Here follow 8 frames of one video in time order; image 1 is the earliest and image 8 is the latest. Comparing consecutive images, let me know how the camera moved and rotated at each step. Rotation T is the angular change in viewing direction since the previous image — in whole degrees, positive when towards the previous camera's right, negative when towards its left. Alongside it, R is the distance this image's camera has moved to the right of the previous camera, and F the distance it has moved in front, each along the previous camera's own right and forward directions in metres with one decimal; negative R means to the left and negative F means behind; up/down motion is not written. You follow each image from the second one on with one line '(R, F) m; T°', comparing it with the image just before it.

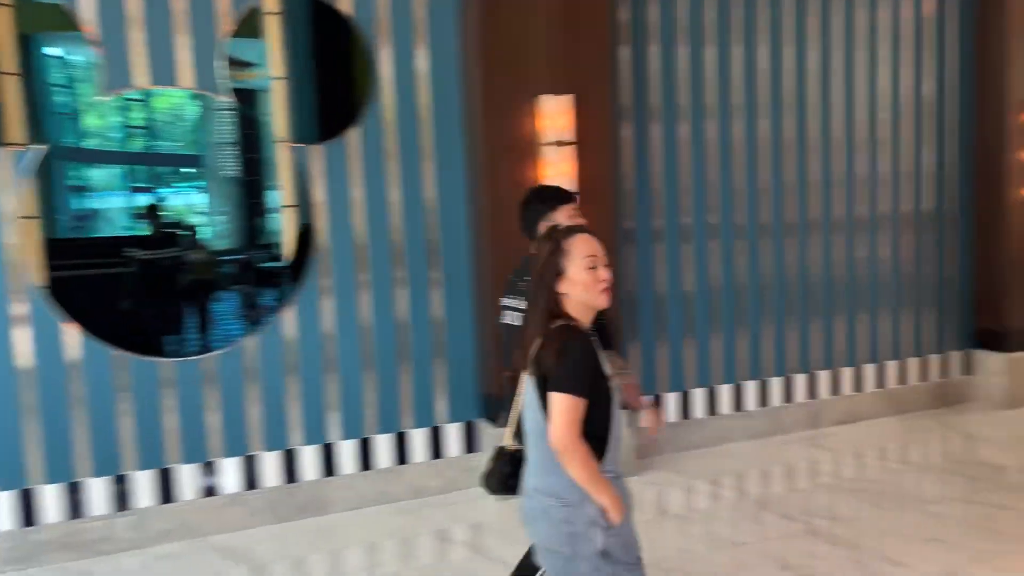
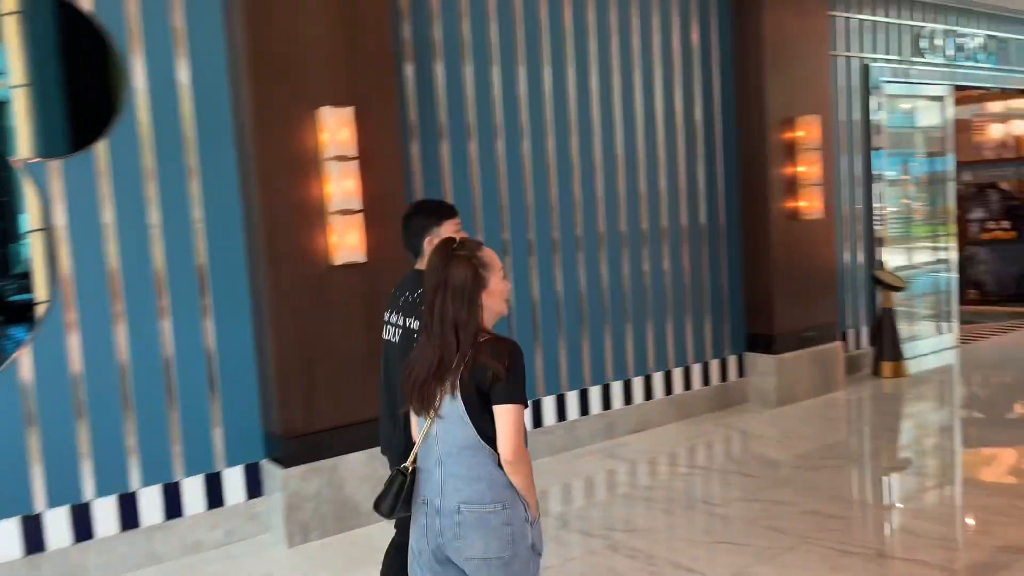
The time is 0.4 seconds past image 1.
(+0.1, +0.2) m; +14°
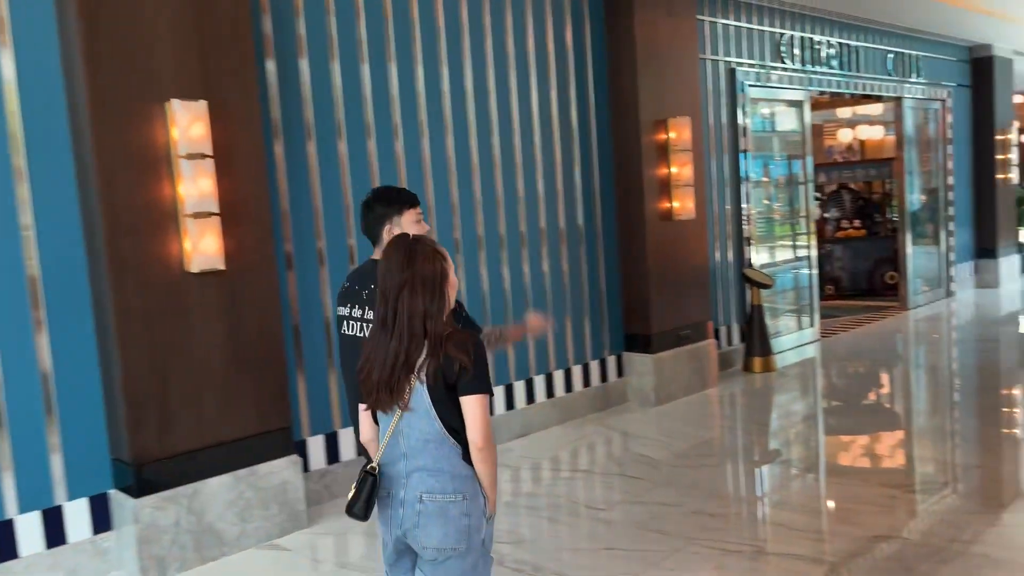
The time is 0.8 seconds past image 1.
(0.0, +0.2) m; +8°
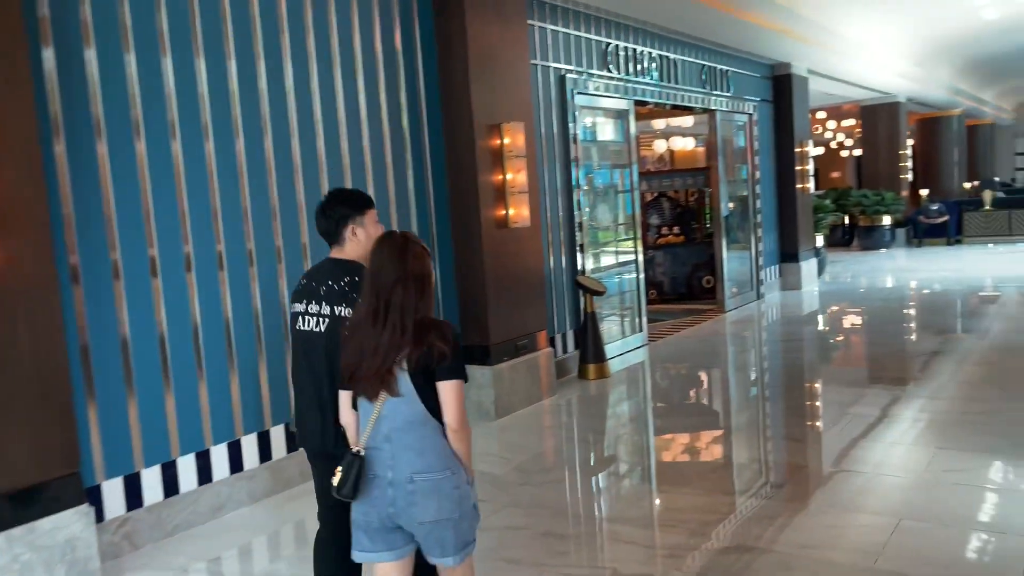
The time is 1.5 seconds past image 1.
(0.0, +0.3) m; +12°
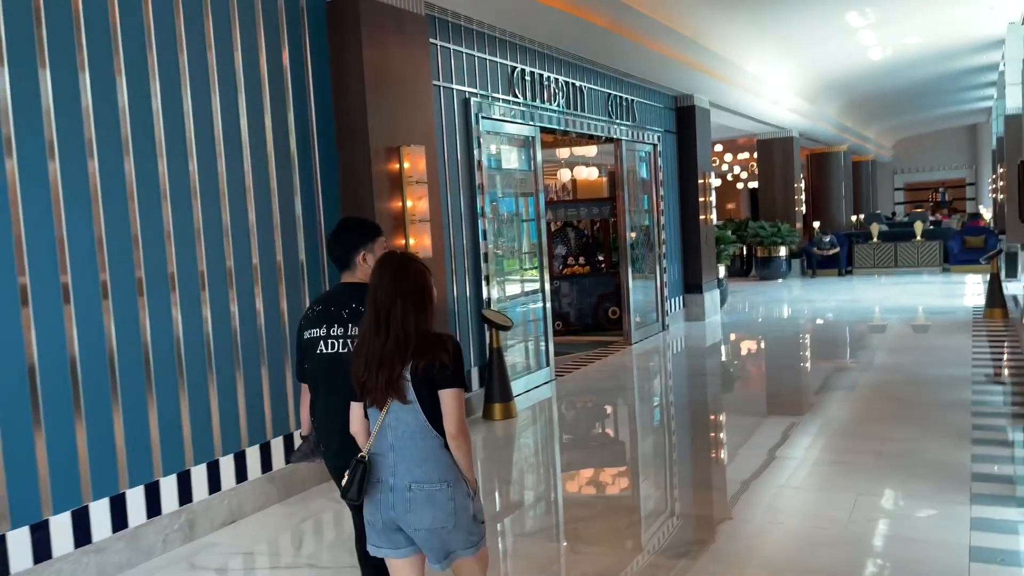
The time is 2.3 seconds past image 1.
(0.0, +0.4) m; +7°
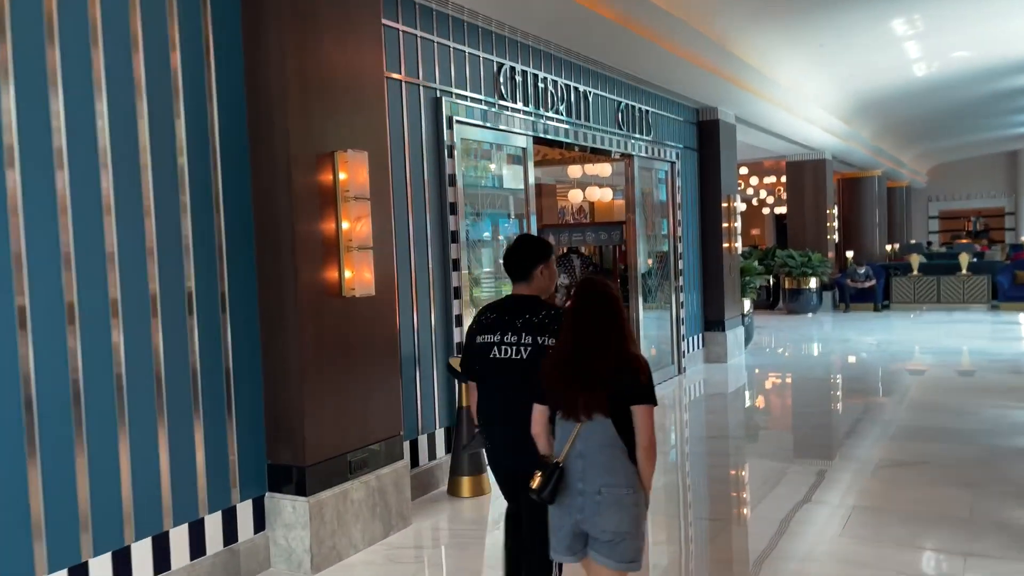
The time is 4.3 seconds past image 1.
(+0.3, +1.2) m; -1°
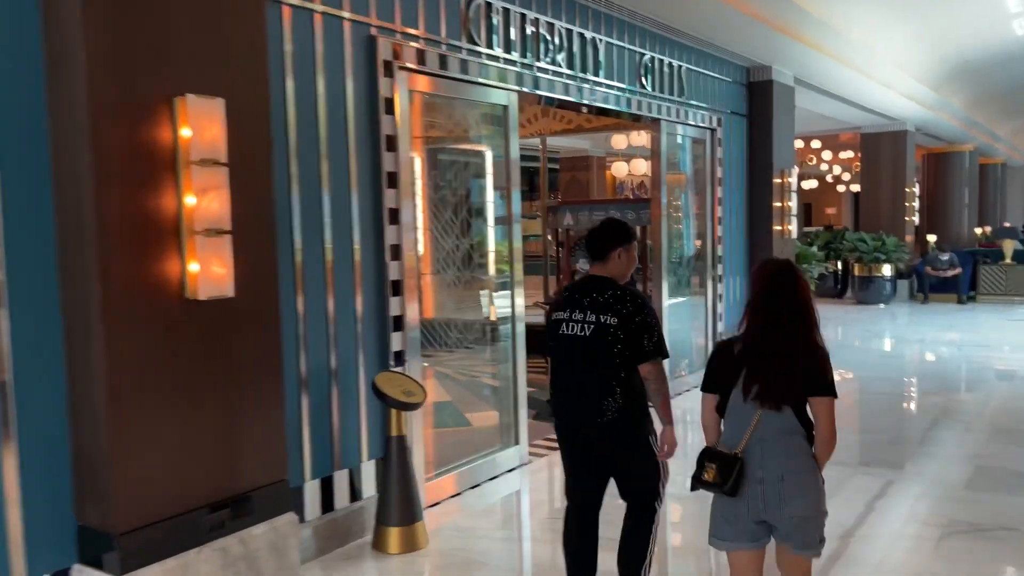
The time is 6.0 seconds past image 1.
(+0.6, +1.2) m; -5°
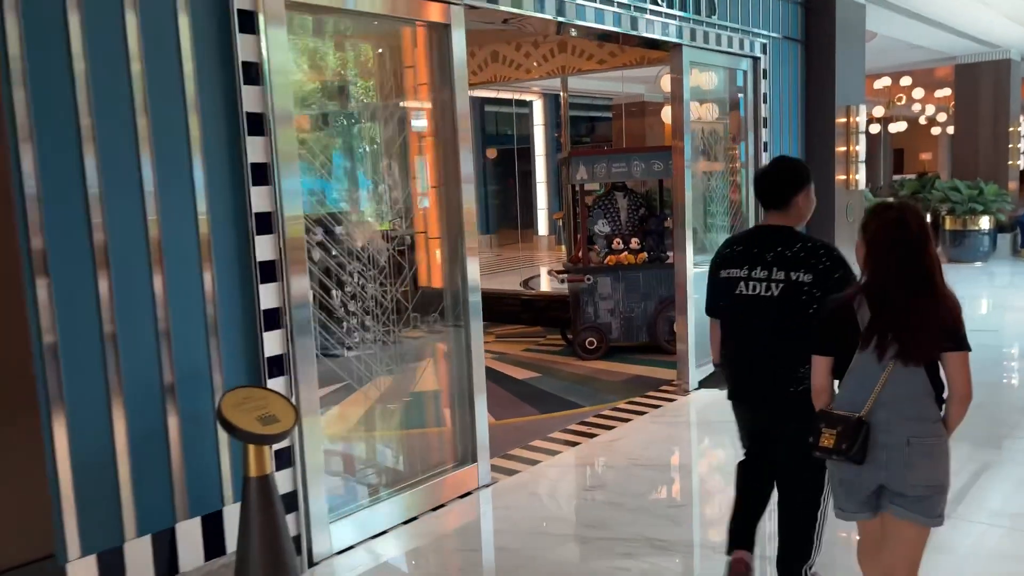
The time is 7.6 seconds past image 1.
(+0.6, +1.1) m; -6°
